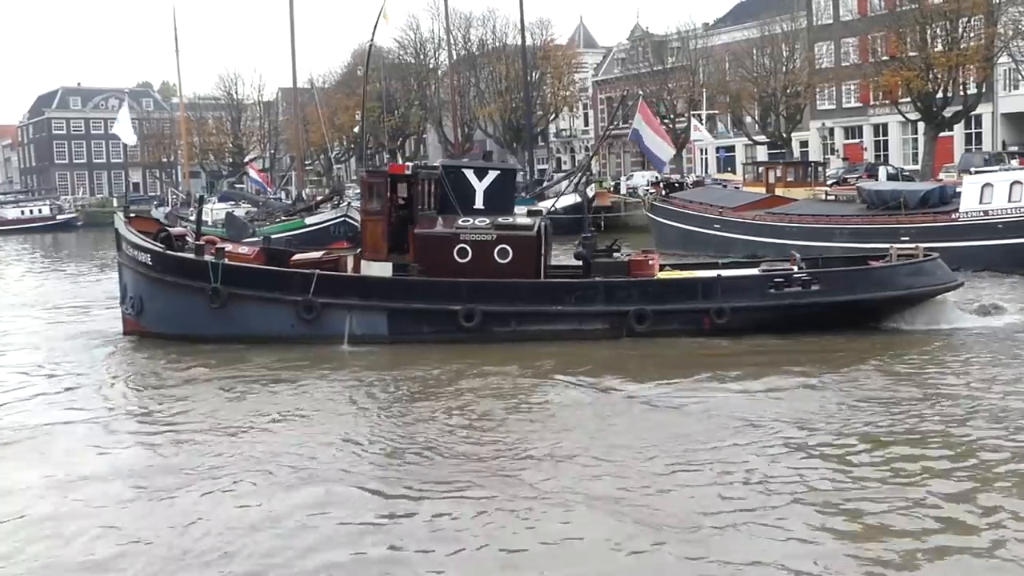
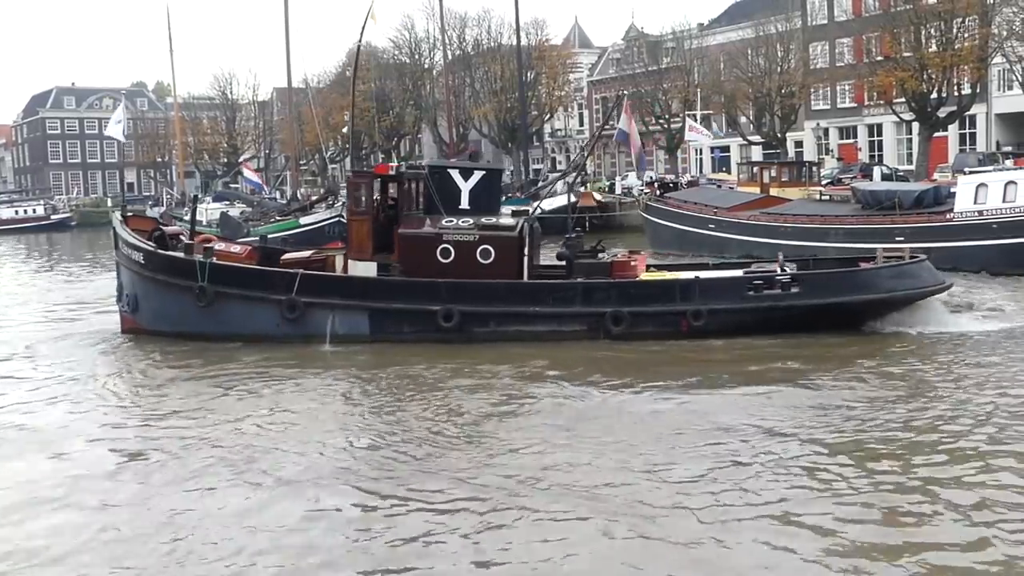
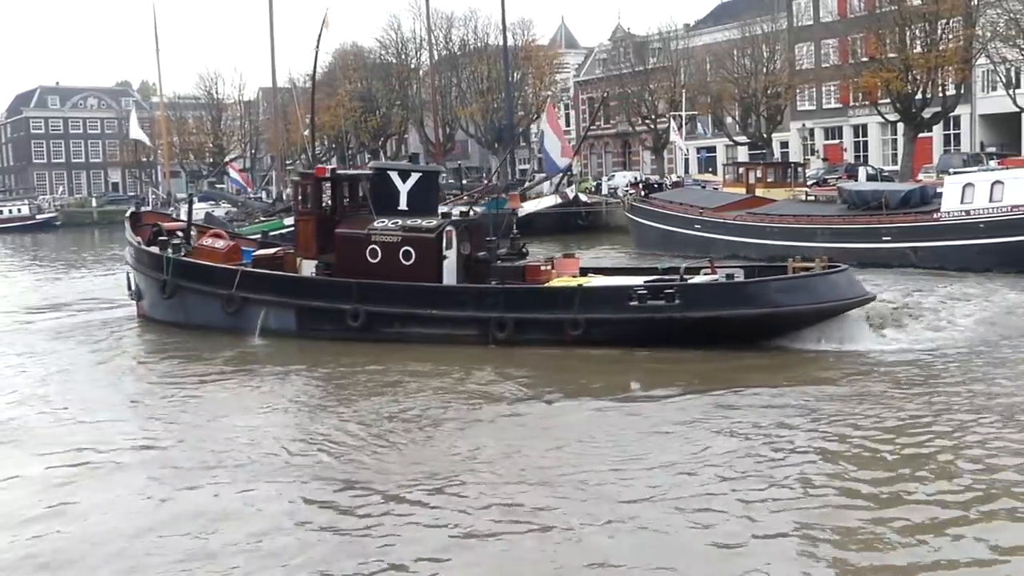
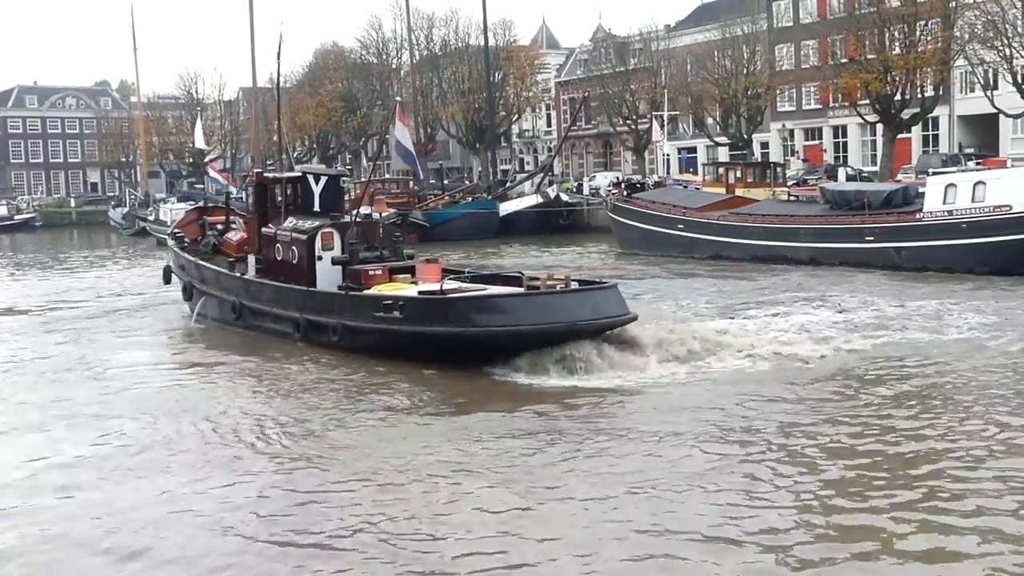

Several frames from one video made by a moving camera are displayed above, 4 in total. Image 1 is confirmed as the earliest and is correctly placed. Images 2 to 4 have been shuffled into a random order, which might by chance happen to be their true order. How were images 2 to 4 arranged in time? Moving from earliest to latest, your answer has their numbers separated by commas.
2, 3, 4
